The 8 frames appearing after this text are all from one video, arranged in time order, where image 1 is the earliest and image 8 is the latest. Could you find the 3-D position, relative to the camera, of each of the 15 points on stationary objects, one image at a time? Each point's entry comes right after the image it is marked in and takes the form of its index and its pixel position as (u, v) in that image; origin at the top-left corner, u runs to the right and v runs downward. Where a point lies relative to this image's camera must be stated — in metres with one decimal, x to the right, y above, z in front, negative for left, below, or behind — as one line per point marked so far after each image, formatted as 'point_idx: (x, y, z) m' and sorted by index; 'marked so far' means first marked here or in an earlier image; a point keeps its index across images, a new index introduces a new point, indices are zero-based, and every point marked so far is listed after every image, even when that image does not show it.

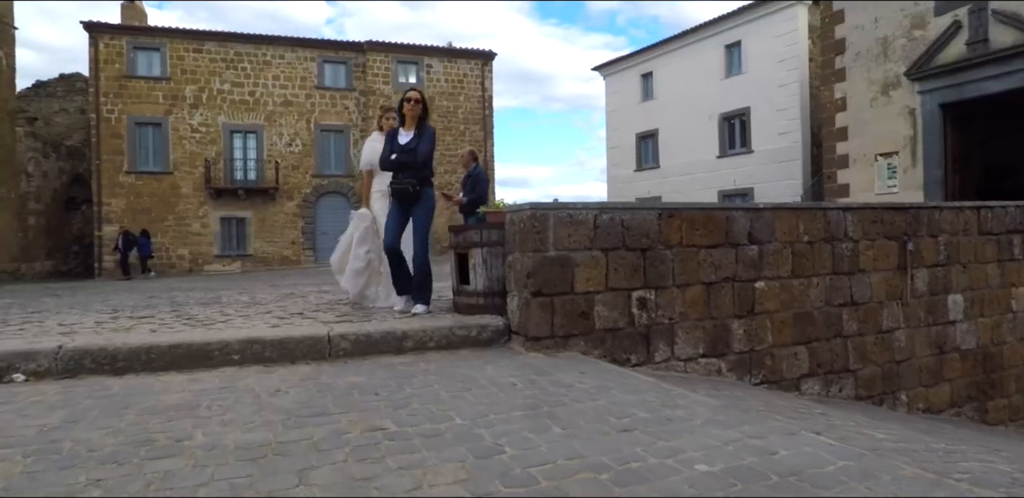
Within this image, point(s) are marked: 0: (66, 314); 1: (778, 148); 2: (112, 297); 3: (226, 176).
0: (-3.6, -0.5, +4.6) m
1: (+8.6, +3.3, +18.6) m
2: (-4.8, -0.6, +6.9) m
3: (-9.7, +2.5, +19.5) m
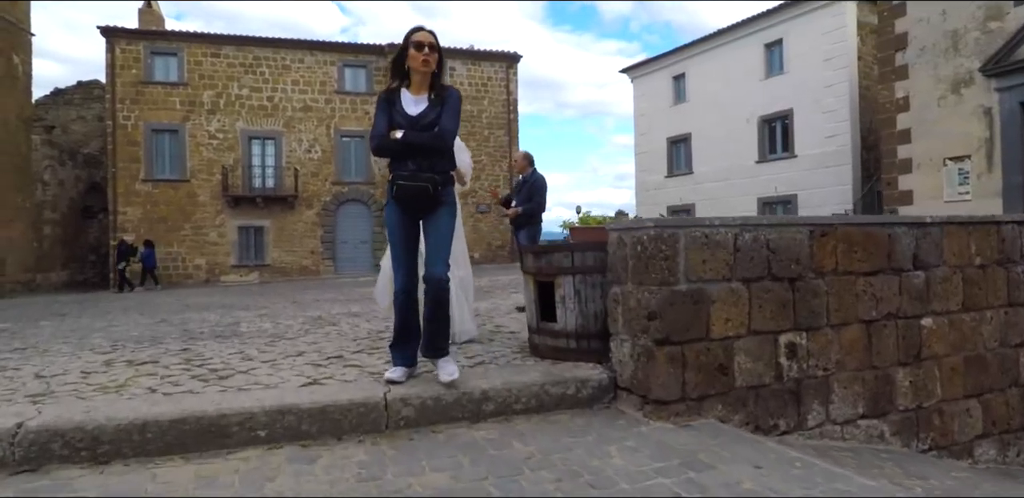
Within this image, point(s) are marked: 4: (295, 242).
0: (-3.0, -0.7, +3.8) m
1: (+9.5, +2.9, +17.5) m
2: (-4.2, -0.8, +6.1) m
3: (-8.8, +2.2, +18.8) m
4: (-7.3, +0.3, +19.3) m
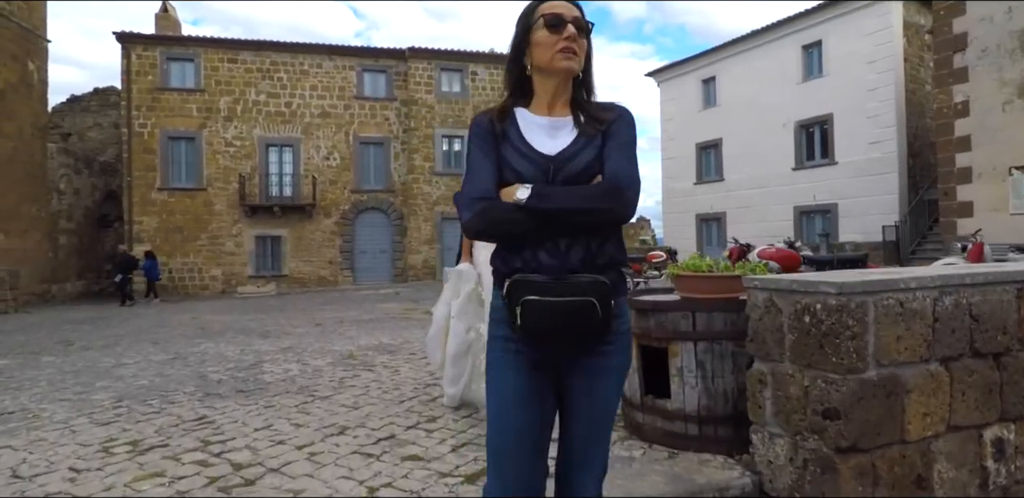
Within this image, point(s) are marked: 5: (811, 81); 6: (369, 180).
0: (-2.6, -0.9, +3.1) m
1: (+10.3, +2.6, +16.6) m
2: (-3.7, -1.1, +5.5) m
3: (-8.0, +1.8, +18.3) m
4: (-6.5, -0.1, +18.8) m
5: (+9.4, +5.3, +18.0) m
6: (-4.8, +2.3, +19.2) m
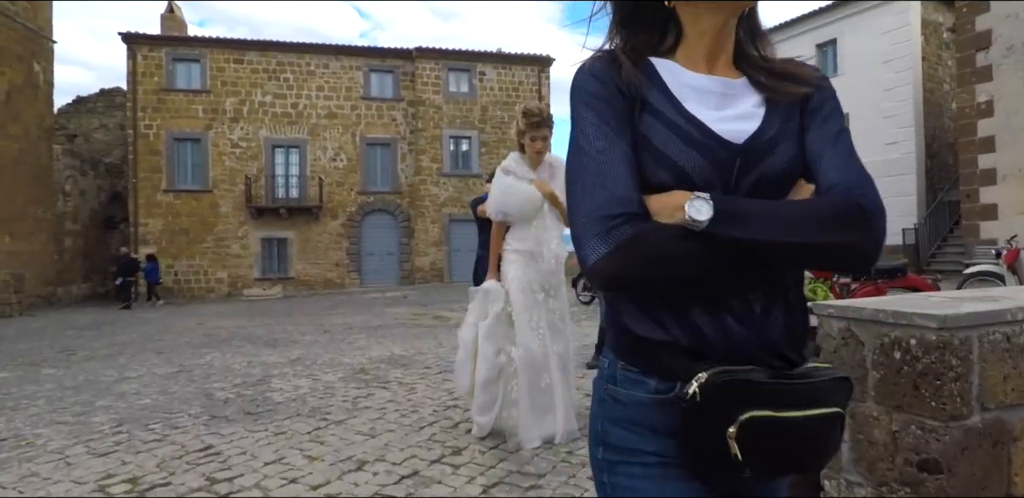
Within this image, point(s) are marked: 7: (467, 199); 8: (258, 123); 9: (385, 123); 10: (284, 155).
0: (-2.4, -1.0, +2.9) m
1: (+10.6, +2.5, +16.3) m
2: (-3.5, -1.1, +5.3) m
3: (-7.7, +1.8, +18.1) m
4: (-6.2, -0.1, +18.6) m
5: (+9.7, +5.2, +17.7) m
6: (-4.5, +2.2, +19.0) m
7: (-1.5, +1.7, +19.2) m
8: (-8.0, +4.0, +18.1) m
9: (-4.2, +4.2, +18.9) m
10: (-7.3, +3.0, +18.4) m
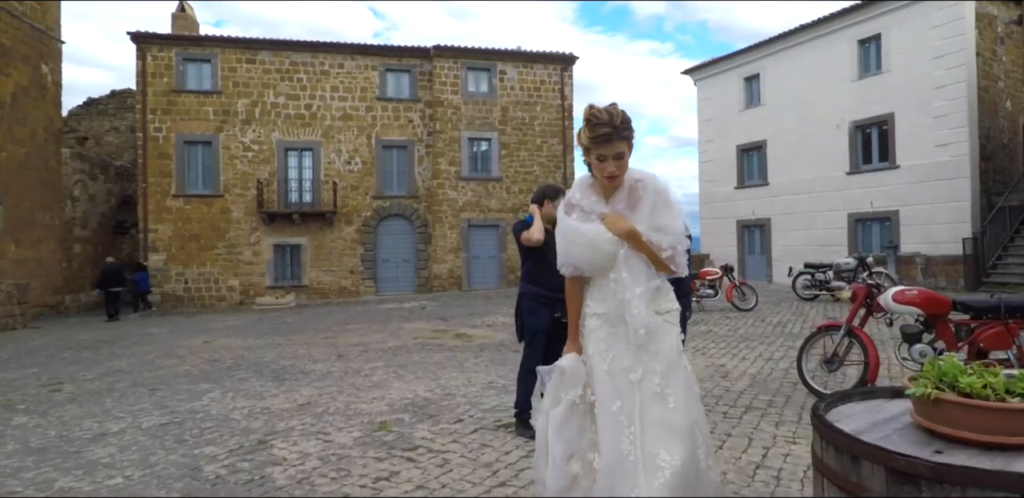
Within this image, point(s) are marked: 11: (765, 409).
0: (-2.1, -1.3, +2.1) m
1: (+11.2, +2.3, +15.2) m
2: (-3.2, -1.4, +4.5) m
3: (-7.0, +1.5, +17.4) m
4: (-5.6, -0.4, +17.8) m
5: (+10.3, +4.9, +16.6) m
6: (-3.8, +2.0, +18.2) m
7: (-0.8, +1.4, +18.4) m
8: (-7.3, +3.8, +17.4) m
9: (-3.5, +3.9, +18.1) m
10: (-6.6, +2.8, +17.7) m
11: (+2.1, -1.3, +4.7) m
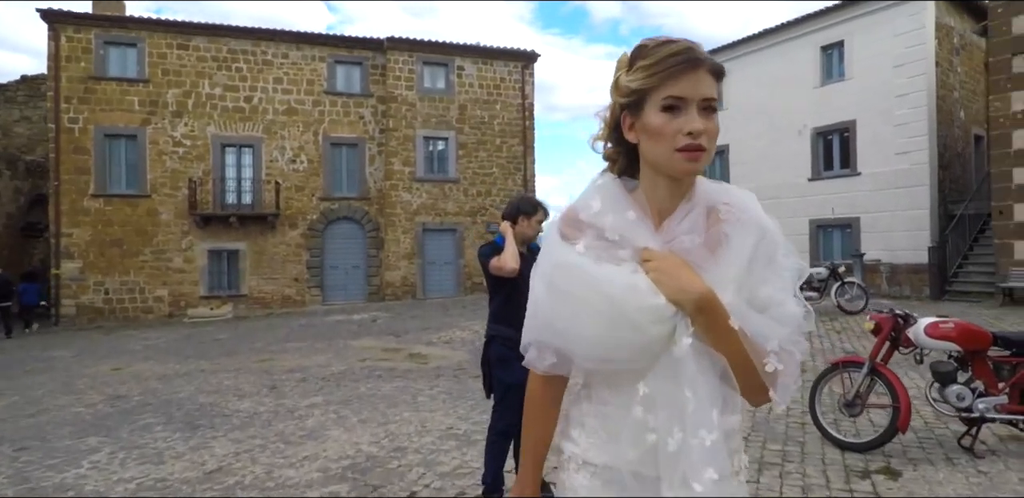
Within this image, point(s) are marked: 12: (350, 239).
0: (-2.1, -1.4, +1.0) m
1: (+10.1, +2.1, +15.1) m
2: (-3.3, -1.5, +3.3) m
3: (-8.2, +1.4, +15.9) m
4: (-6.8, -0.5, +16.4) m
5: (+9.2, +4.7, +16.4) m
6: (-5.1, +1.8, +17.0) m
7: (-2.1, +1.3, +17.3) m
8: (-8.5, +3.6, +15.9) m
9: (-4.7, +3.8, +16.9) m
10: (-7.8, +2.6, +16.2) m
11: (+1.9, -1.5, +4.0) m
12: (-4.8, +0.3, +17.0) m
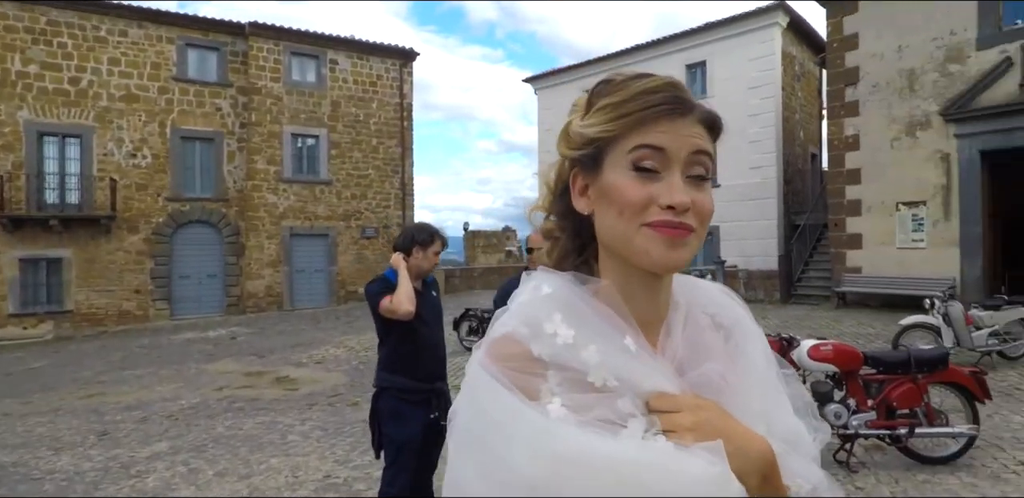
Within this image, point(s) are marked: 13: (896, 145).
0: (-2.1, -1.6, +0.2) m
1: (+6.8, +1.9, +16.5) m
2: (-3.8, -1.7, +2.2) m
3: (-11.2, +1.2, +13.4) m
4: (-10.0, -0.7, +14.2) m
5: (+5.6, +4.5, +17.6) m
6: (-8.4, +1.7, +15.1) m
7: (-5.6, +1.1, +16.1) m
8: (-11.5, +3.4, +13.3) m
9: (-8.1, +3.6, +15.1) m
10: (-10.9, +2.5, +13.7) m
11: (+1.2, -1.7, +3.9) m
12: (-8.1, +0.1, +15.2) m
13: (+7.7, +2.1, +11.5) m
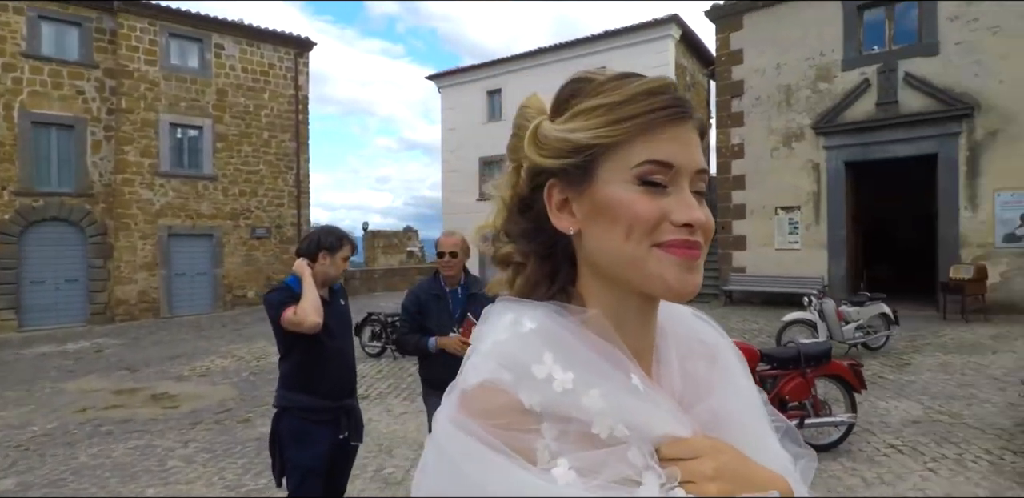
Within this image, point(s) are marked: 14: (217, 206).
0: (-2.0, -1.7, -0.4) m
1: (+4.0, +1.9, +17.3) m
2: (-4.0, -1.8, +1.3) m
3: (-13.2, +1.2, +11.1) m
4: (-12.1, -0.7, +12.1) m
5: (+2.6, +4.5, +18.2) m
6: (-10.7, +1.6, +13.3) m
7: (-8.1, +1.1, +14.7) m
8: (-13.5, +3.4, +11.0) m
9: (-10.4, +3.6, +13.3) m
10: (-13.0, +2.4, +11.5) m
11: (+0.6, -1.7, +3.9) m
12: (-10.5, +0.1, +13.4) m
13: (+5.7, +2.1, +12.5) m
14: (-7.7, +1.1, +15.0) m
